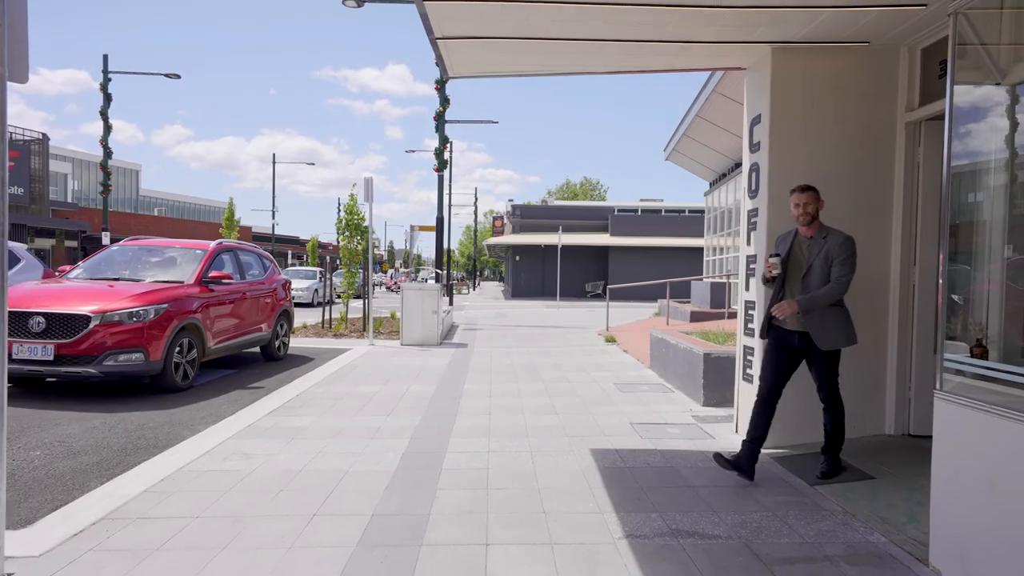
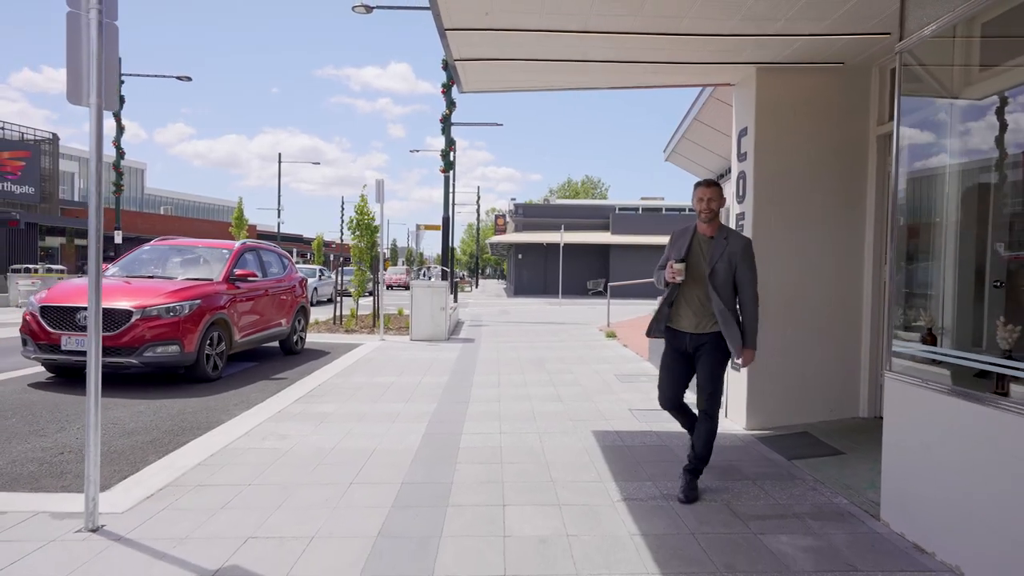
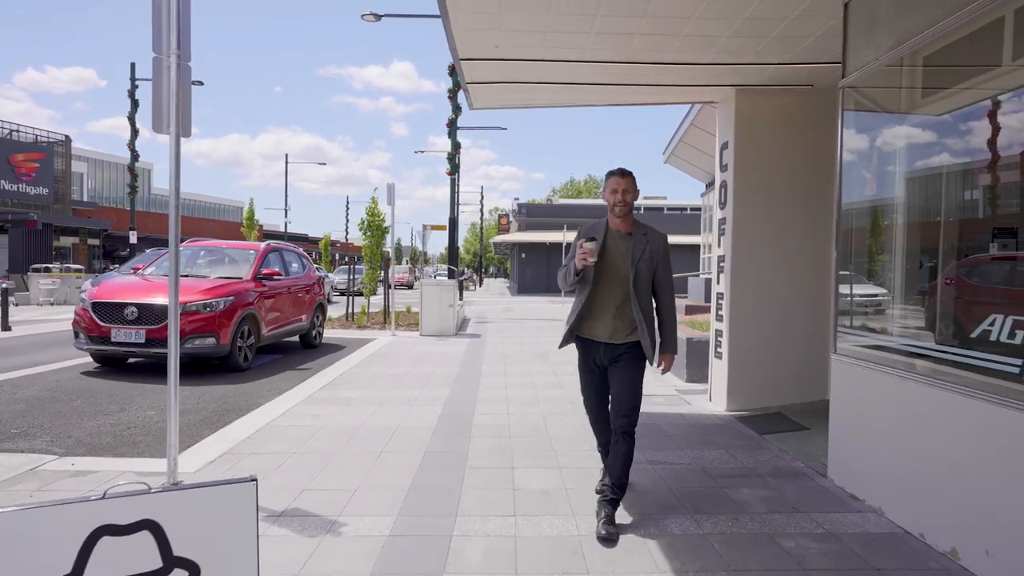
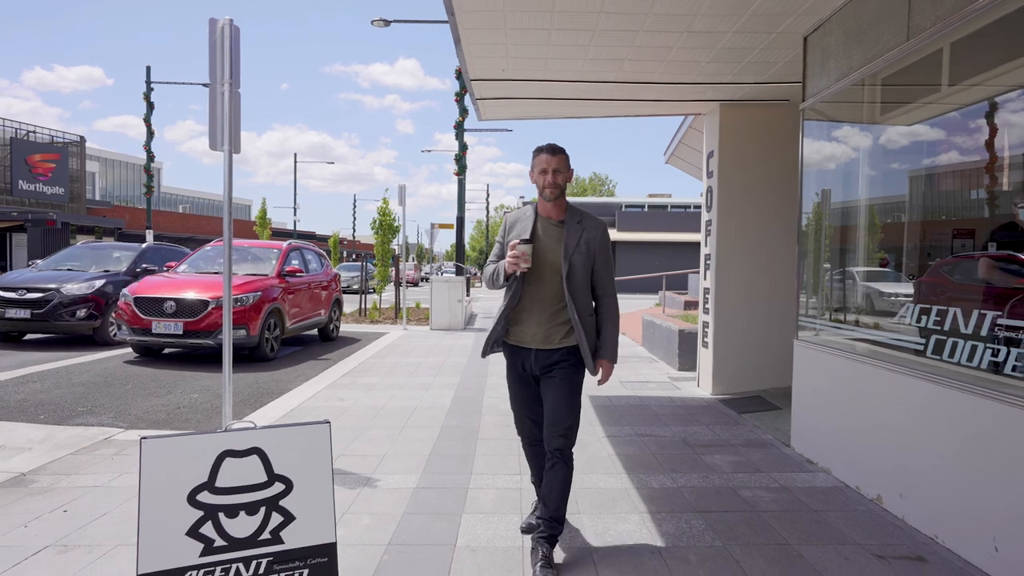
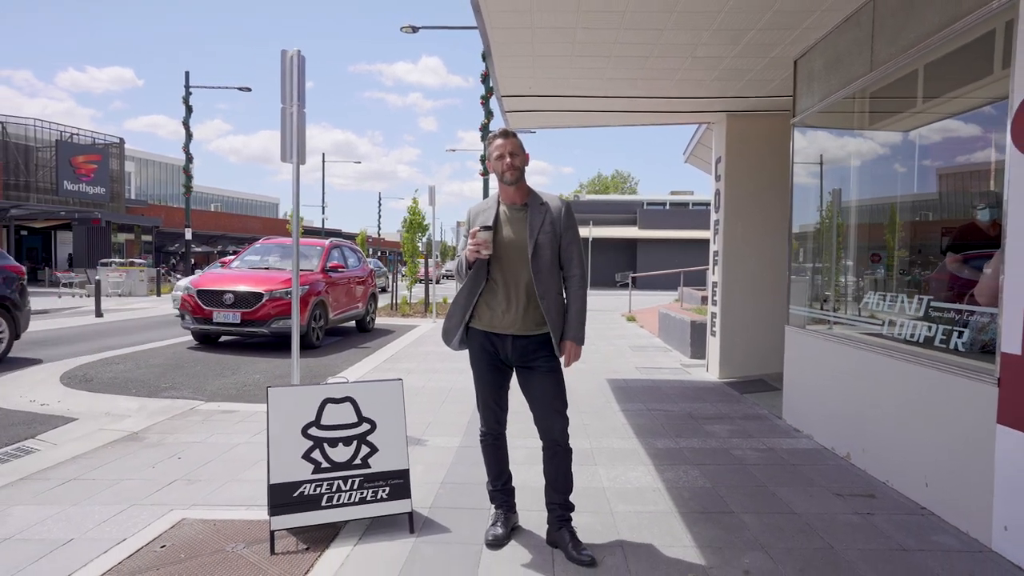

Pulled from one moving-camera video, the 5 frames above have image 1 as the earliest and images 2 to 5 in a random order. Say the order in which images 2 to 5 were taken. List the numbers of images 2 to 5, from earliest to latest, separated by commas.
2, 3, 4, 5
